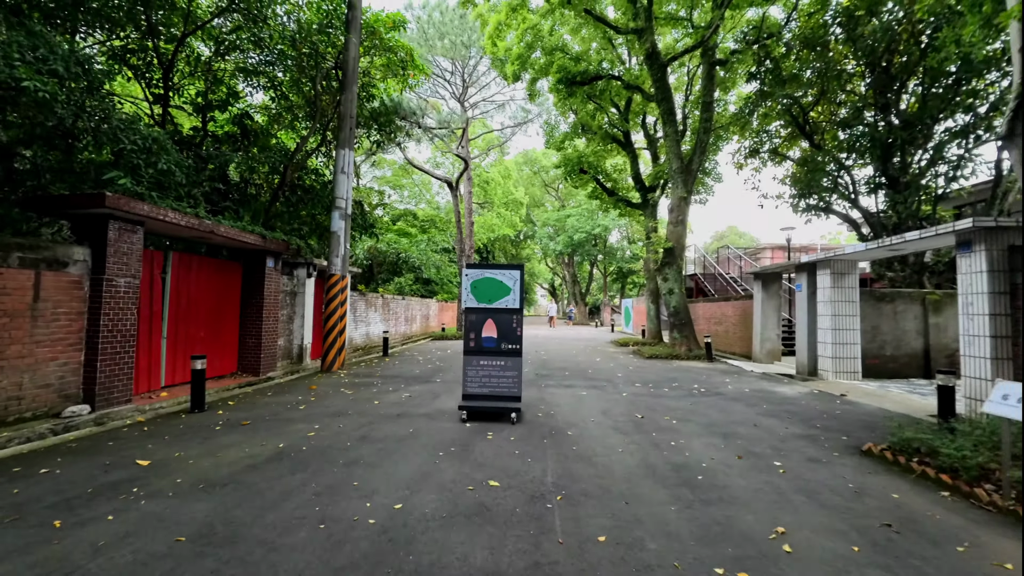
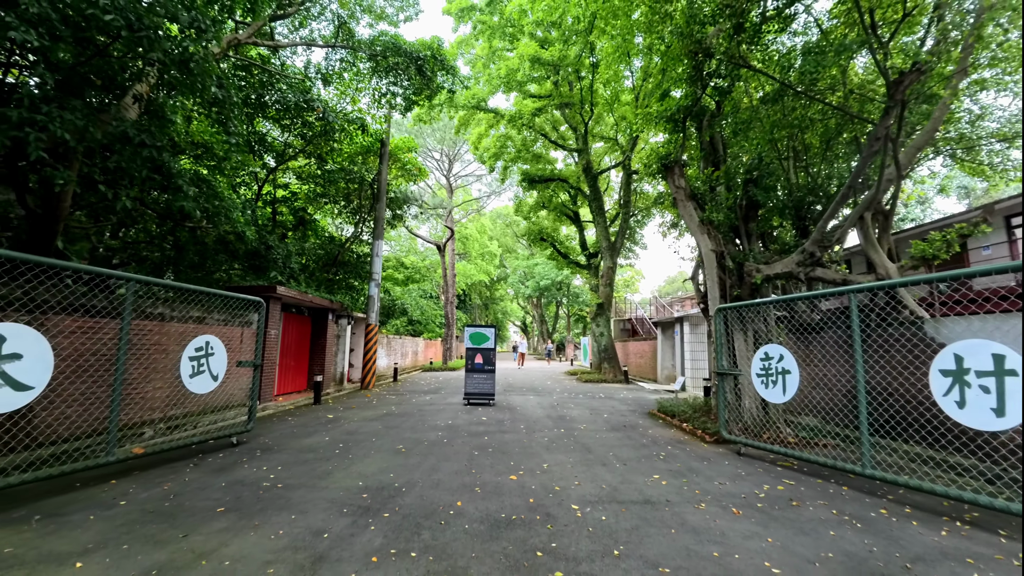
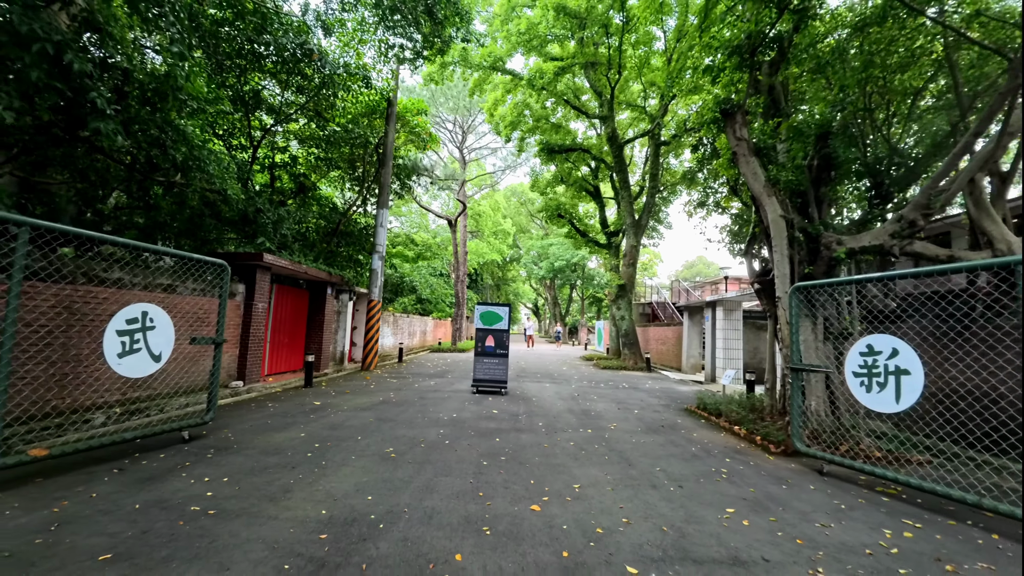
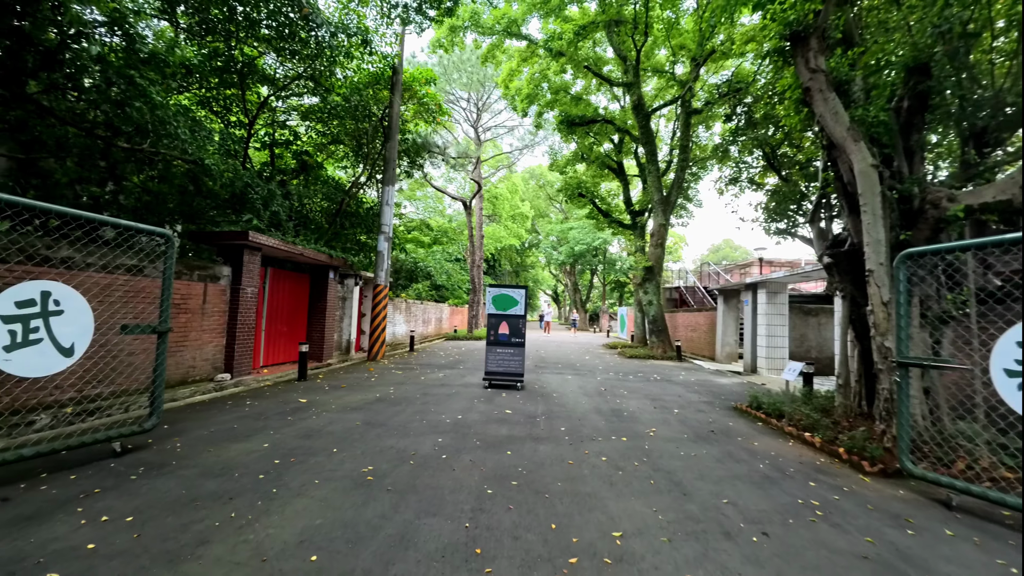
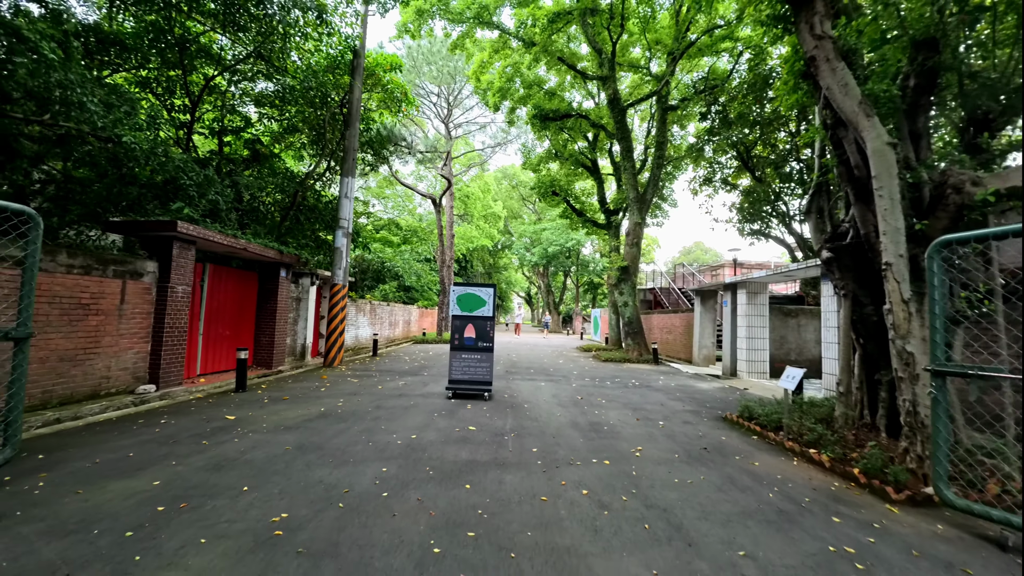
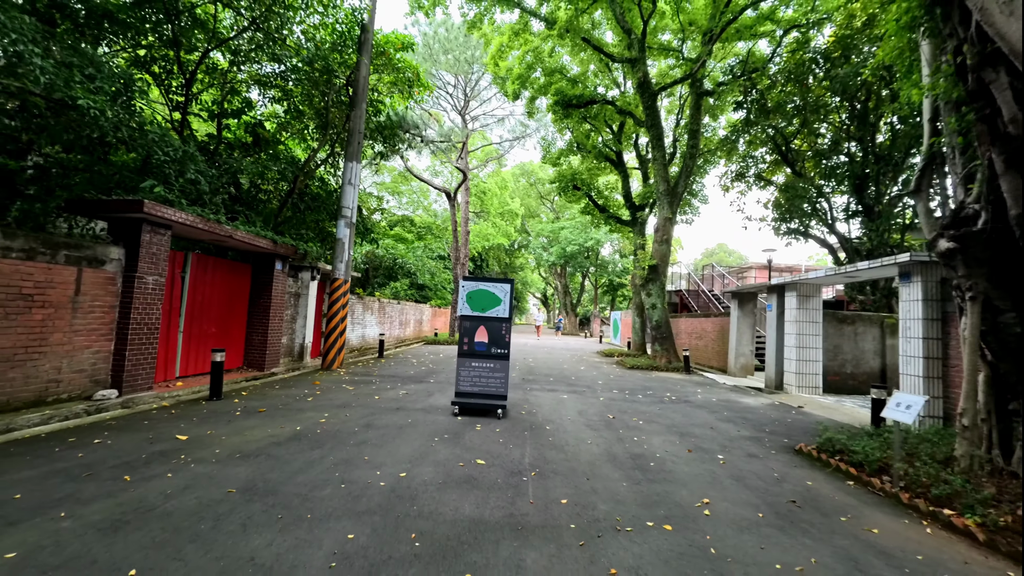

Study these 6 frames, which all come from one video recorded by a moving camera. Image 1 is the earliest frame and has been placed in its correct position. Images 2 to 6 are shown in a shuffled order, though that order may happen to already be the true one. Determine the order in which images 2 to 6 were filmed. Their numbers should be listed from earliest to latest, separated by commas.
6, 5, 4, 3, 2
